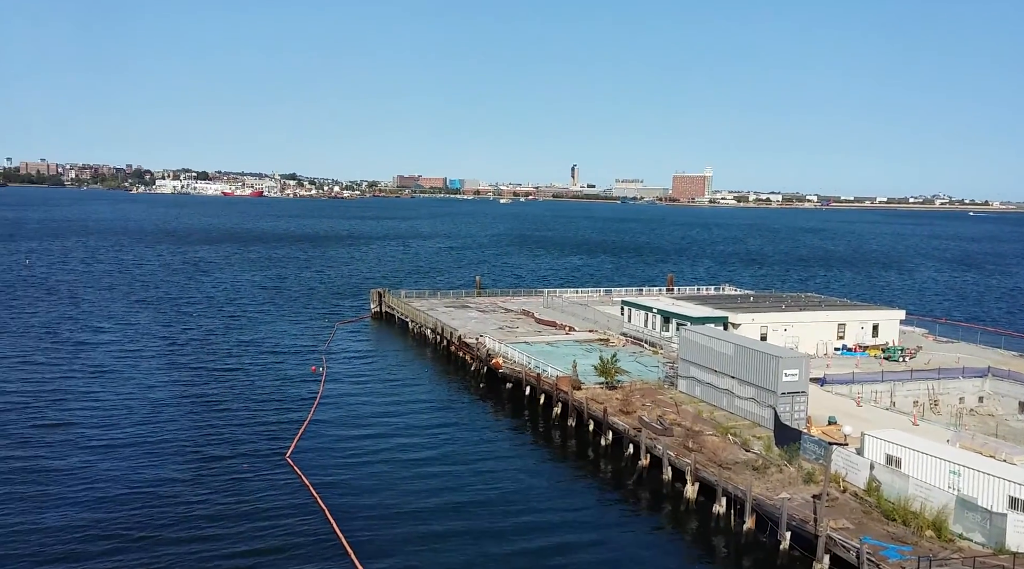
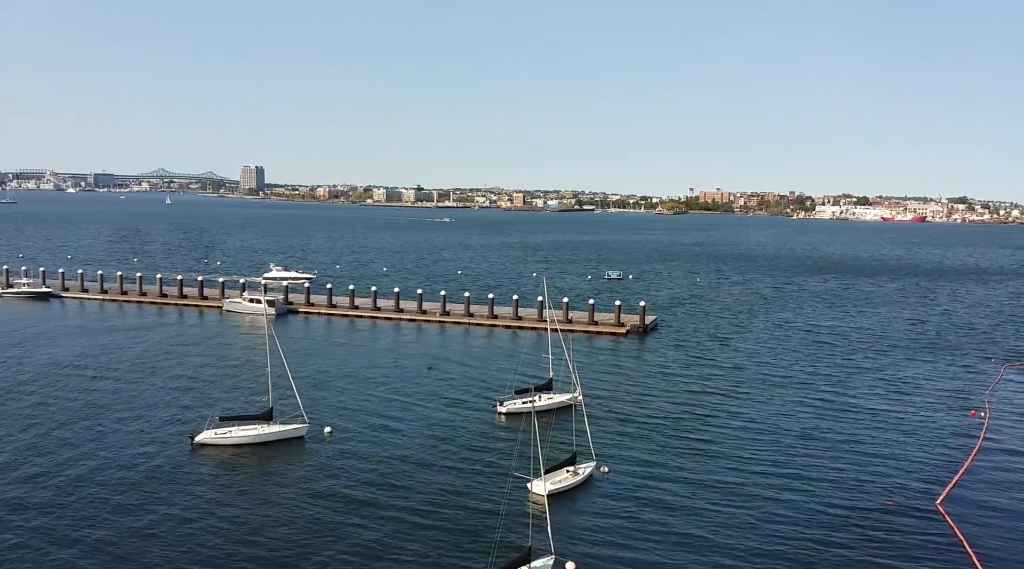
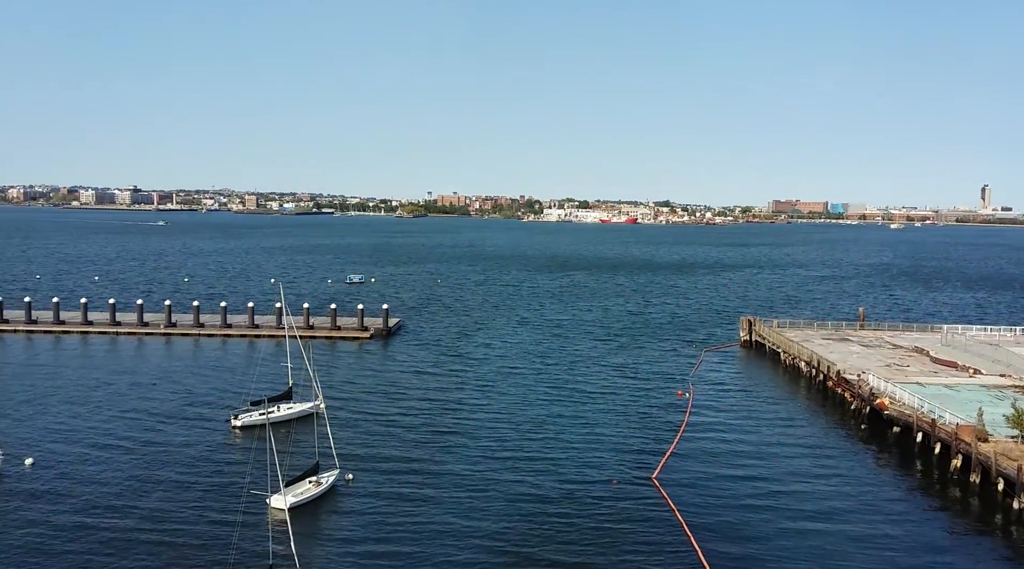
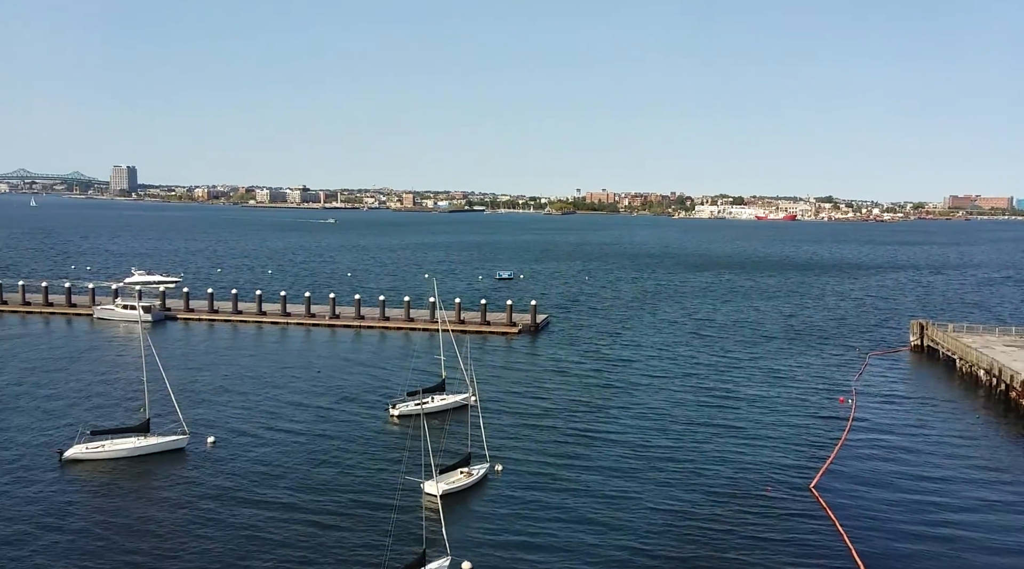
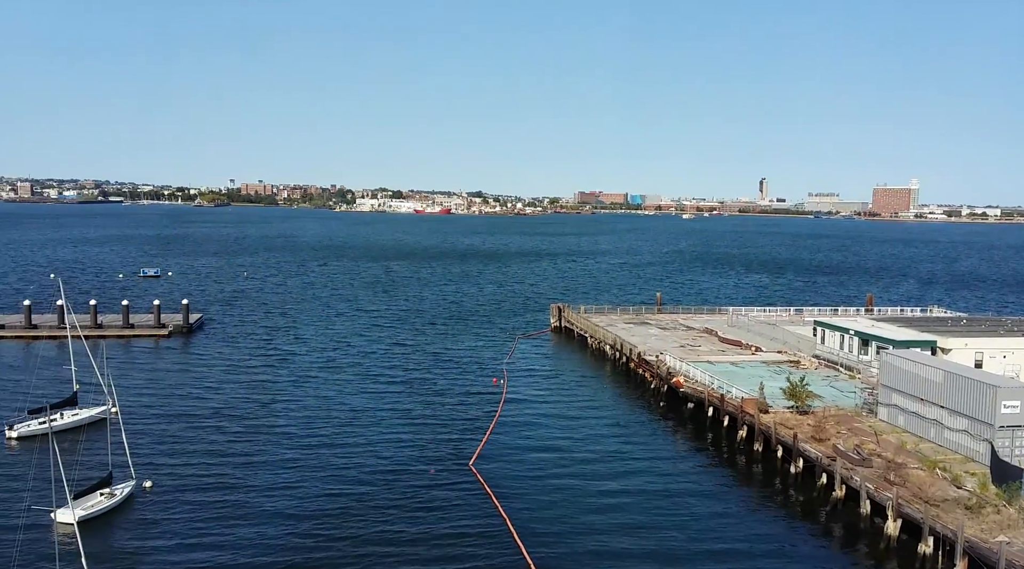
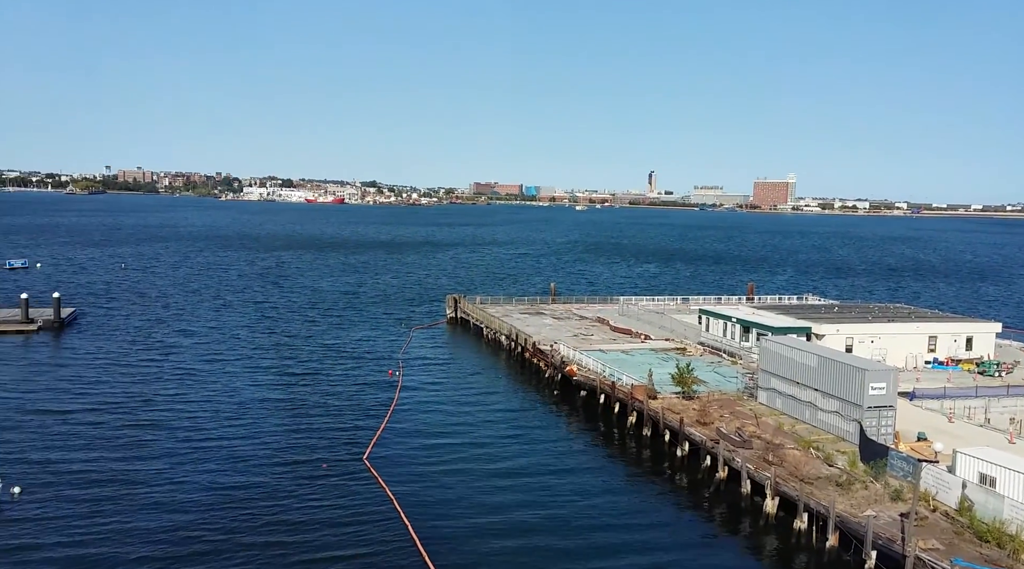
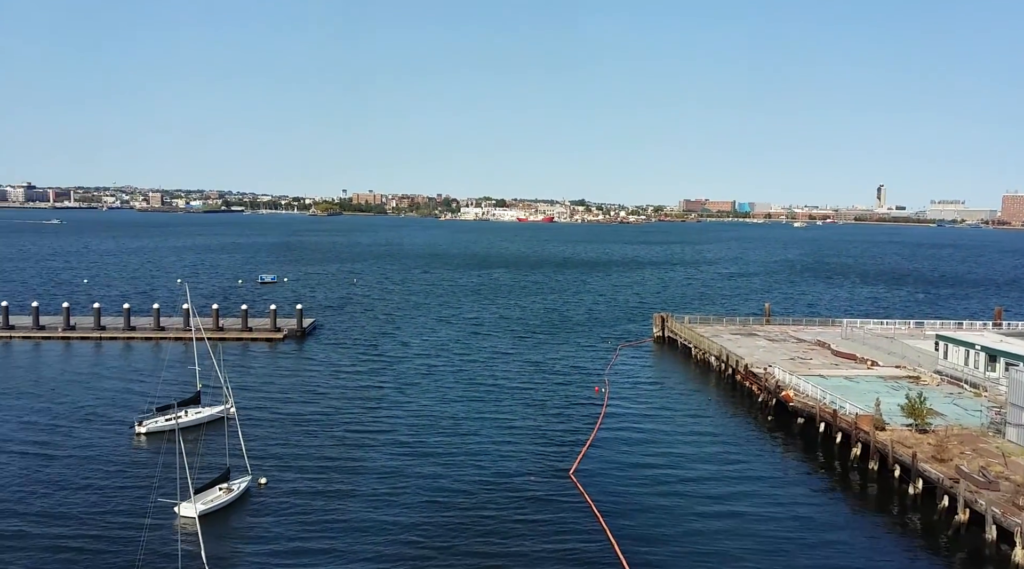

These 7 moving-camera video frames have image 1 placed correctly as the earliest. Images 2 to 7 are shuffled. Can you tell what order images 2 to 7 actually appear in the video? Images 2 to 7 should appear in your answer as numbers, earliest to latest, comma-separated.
6, 5, 7, 3, 4, 2
